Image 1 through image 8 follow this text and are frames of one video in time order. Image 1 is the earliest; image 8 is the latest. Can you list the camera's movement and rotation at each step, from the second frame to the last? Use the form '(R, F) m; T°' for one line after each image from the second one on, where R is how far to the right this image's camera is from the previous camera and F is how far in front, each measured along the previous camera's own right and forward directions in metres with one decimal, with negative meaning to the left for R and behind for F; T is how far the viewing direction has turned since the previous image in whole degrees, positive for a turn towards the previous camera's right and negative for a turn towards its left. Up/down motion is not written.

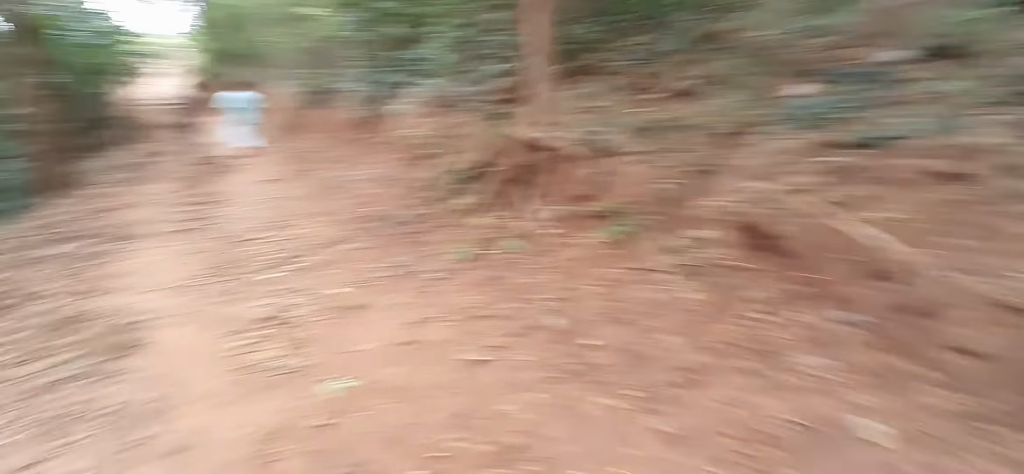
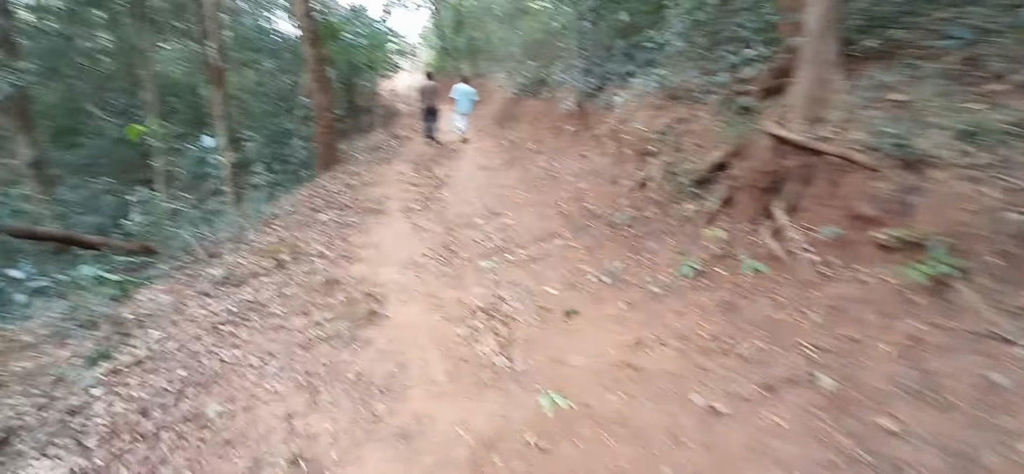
(-0.5, +0.4) m; -22°
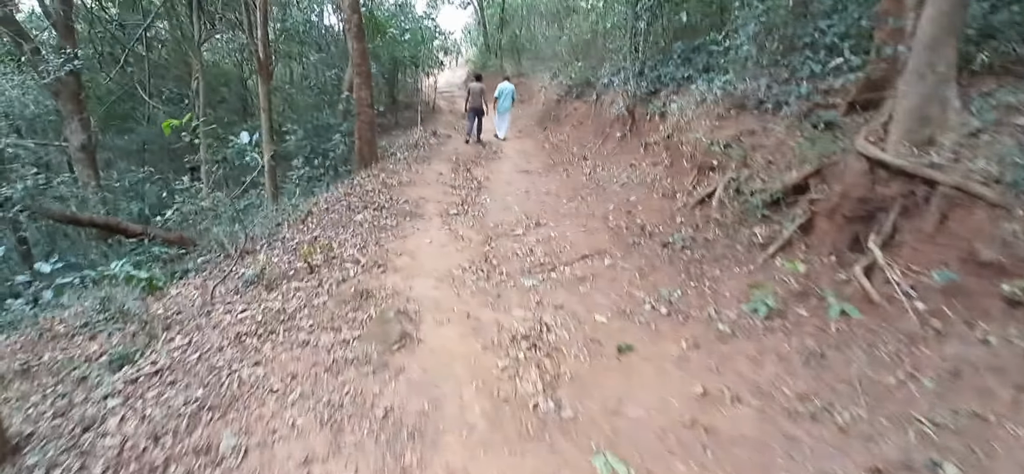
(-0.2, +0.5) m; -4°
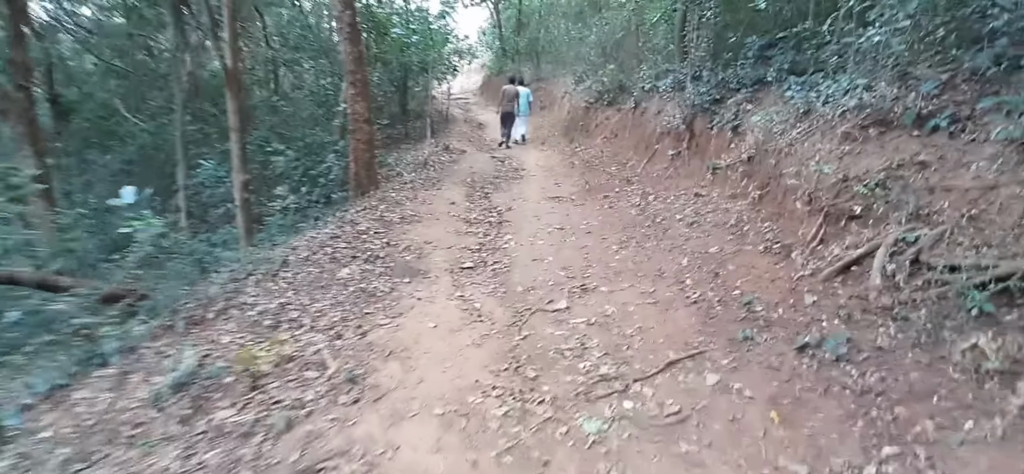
(-0.3, +2.4) m; -2°
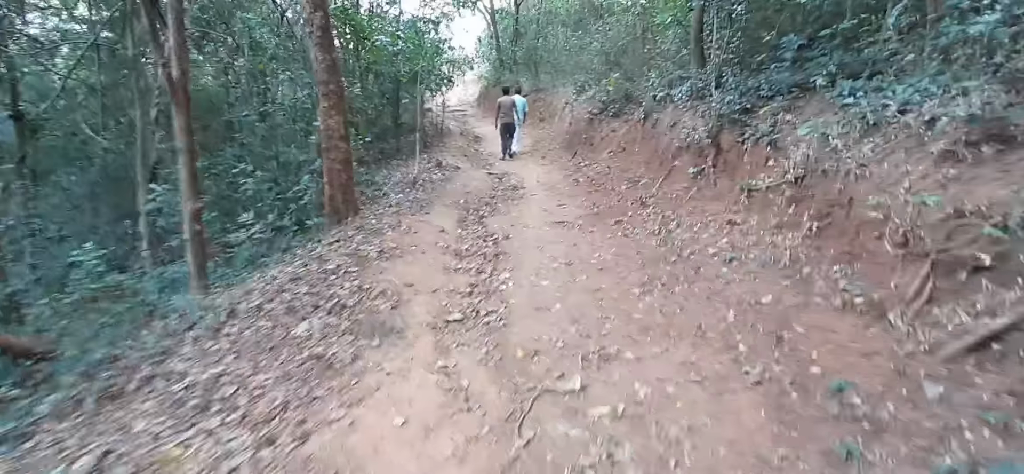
(0.0, +1.4) m; 0°
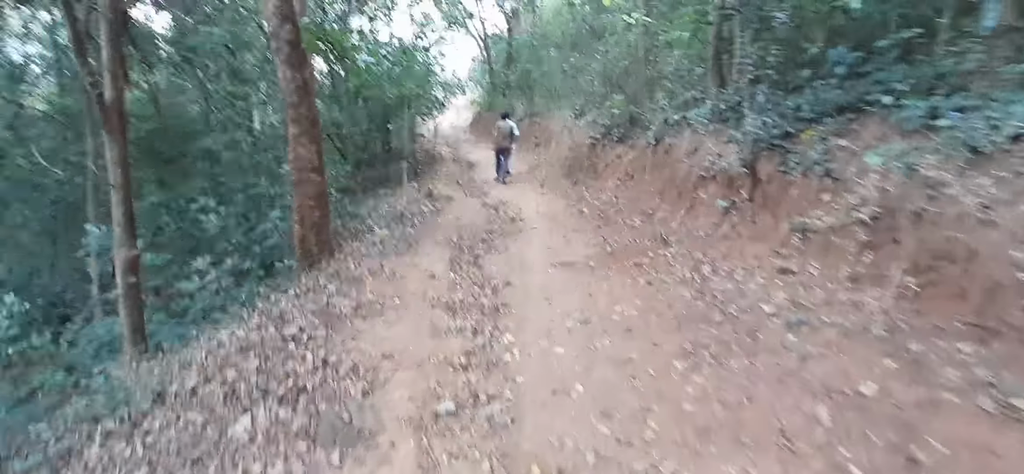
(-0.1, +1.3) m; +1°
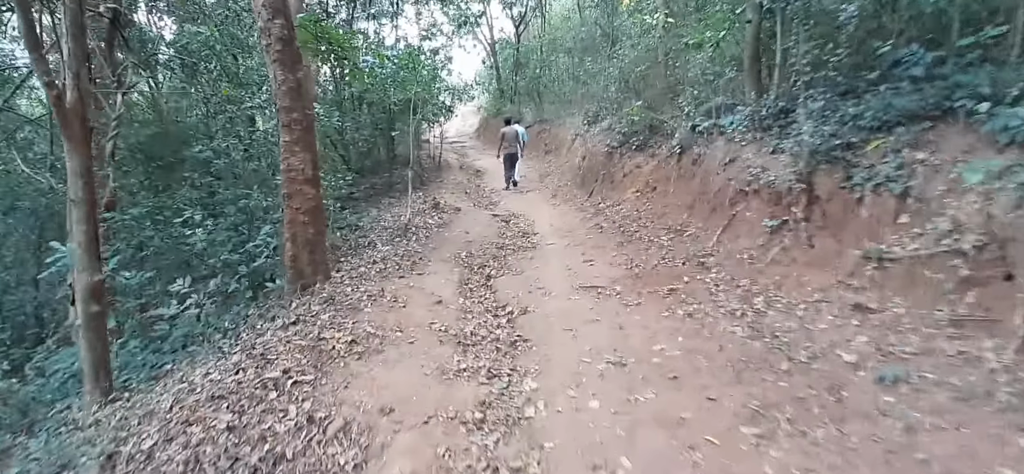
(-0.2, +0.9) m; 0°
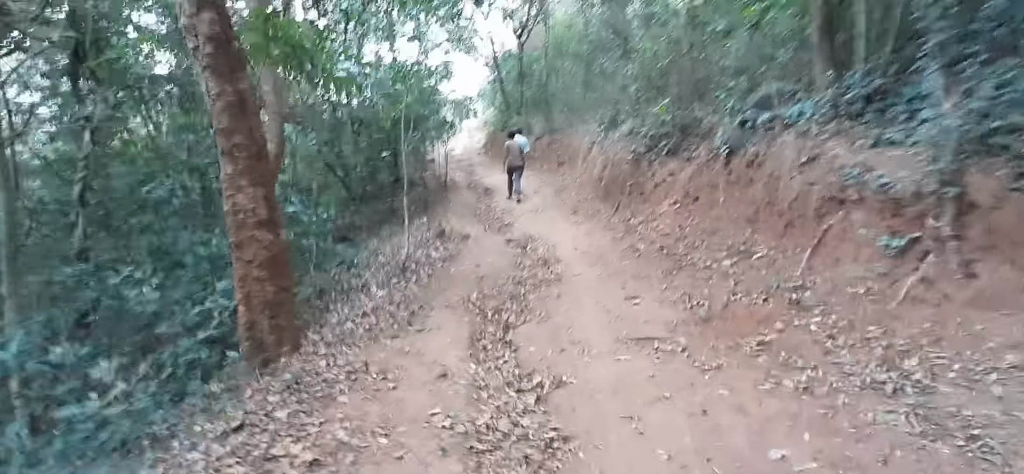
(-0.1, +1.8) m; -2°
